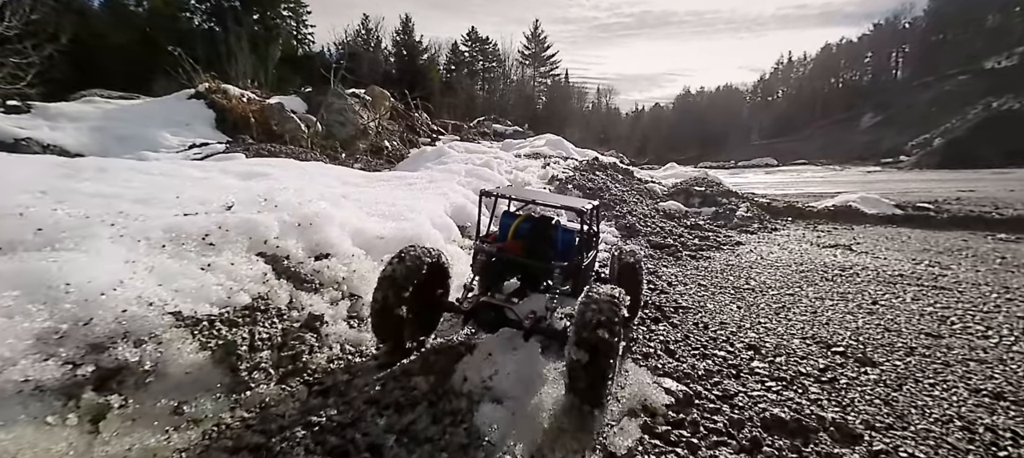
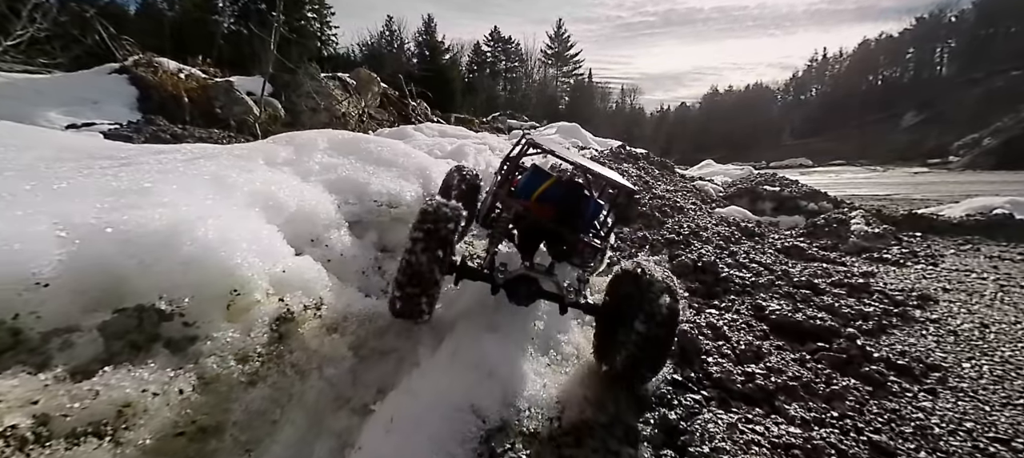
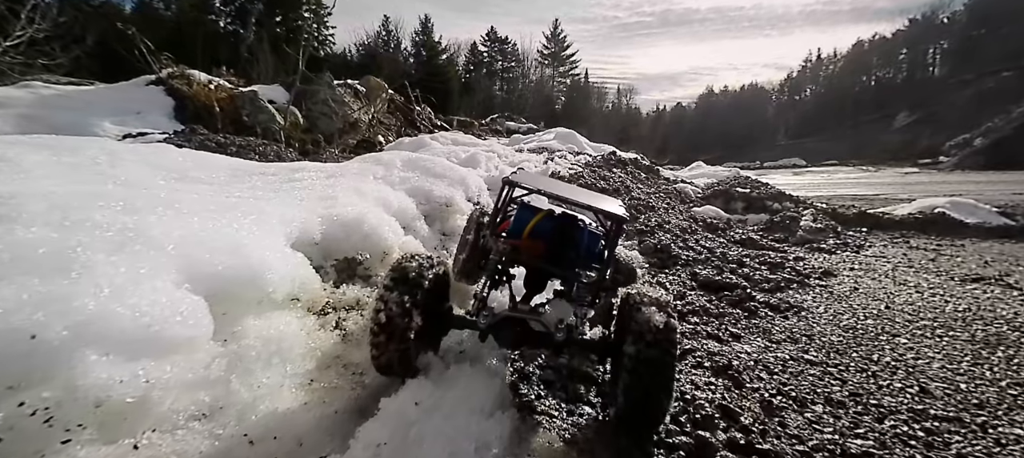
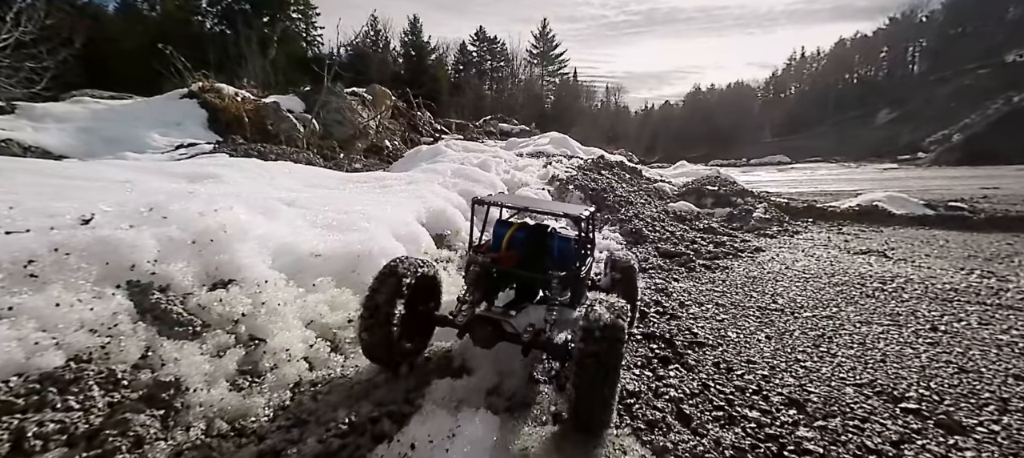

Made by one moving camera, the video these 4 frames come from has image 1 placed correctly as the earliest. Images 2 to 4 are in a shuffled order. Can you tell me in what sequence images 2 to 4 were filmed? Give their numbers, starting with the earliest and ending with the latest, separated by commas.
4, 3, 2
